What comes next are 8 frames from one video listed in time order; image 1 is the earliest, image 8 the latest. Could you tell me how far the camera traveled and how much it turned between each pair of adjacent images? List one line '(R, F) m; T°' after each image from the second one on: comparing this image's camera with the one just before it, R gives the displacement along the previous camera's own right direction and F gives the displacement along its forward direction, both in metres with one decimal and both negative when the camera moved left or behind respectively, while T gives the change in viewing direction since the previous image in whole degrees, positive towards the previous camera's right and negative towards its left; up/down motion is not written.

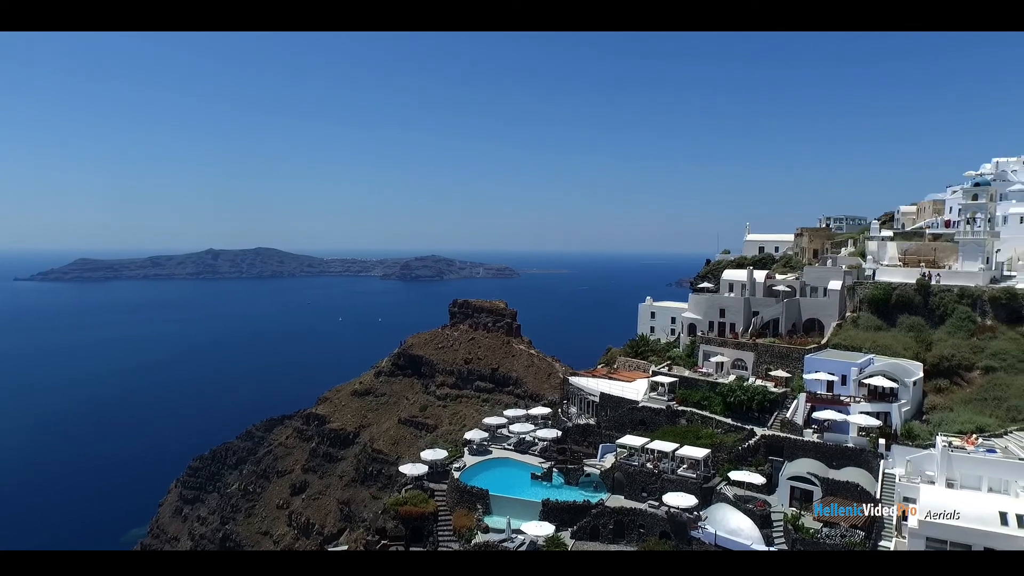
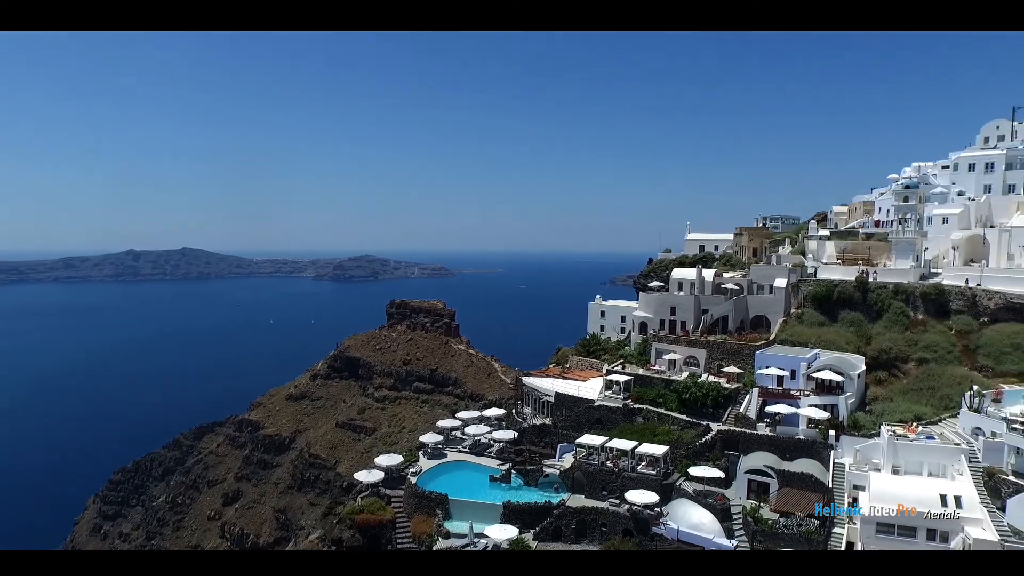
(-0.7, +0.2) m; +5°
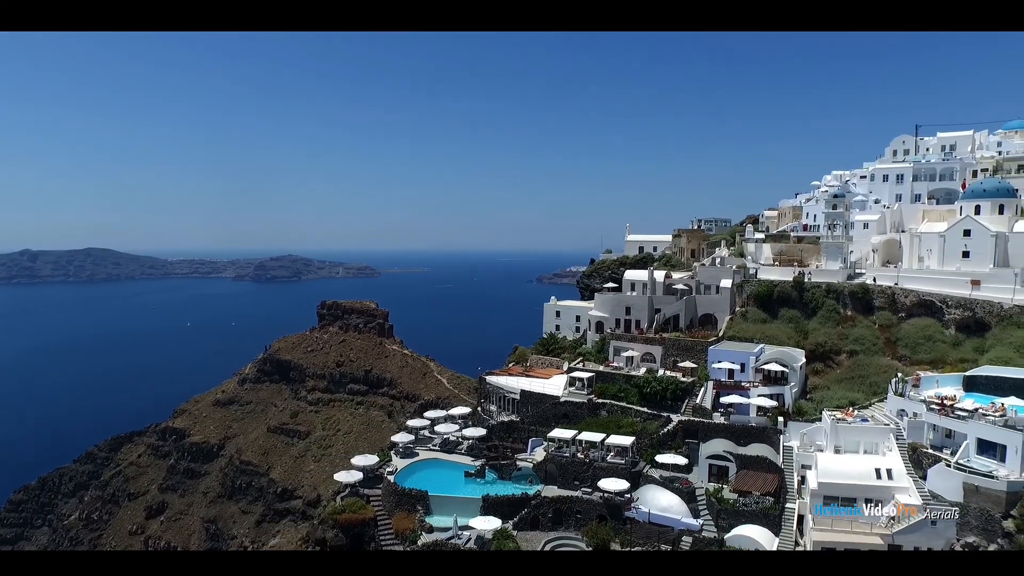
(-1.5, -1.0) m; +6°
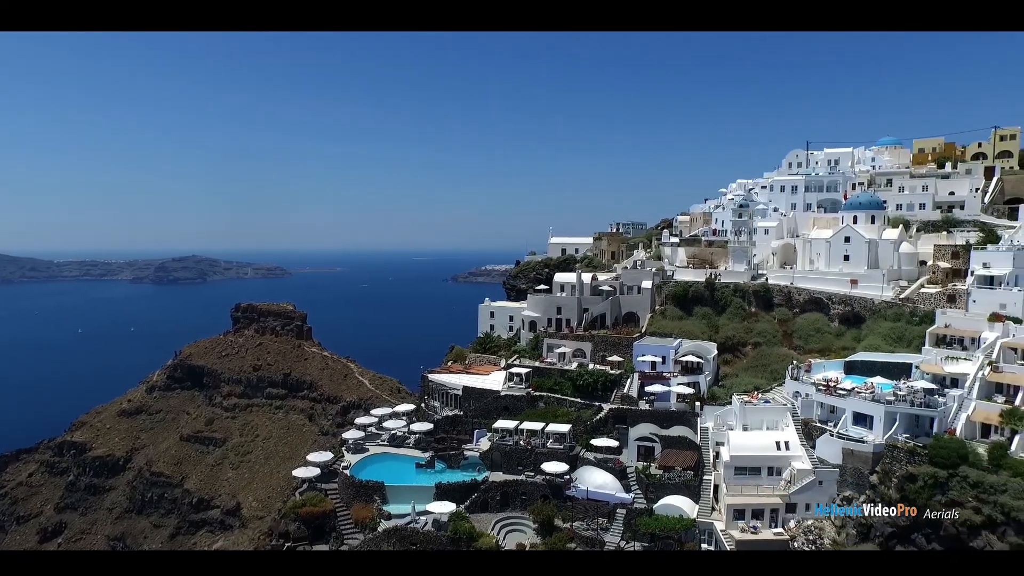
(-1.1, -2.0) m; +7°
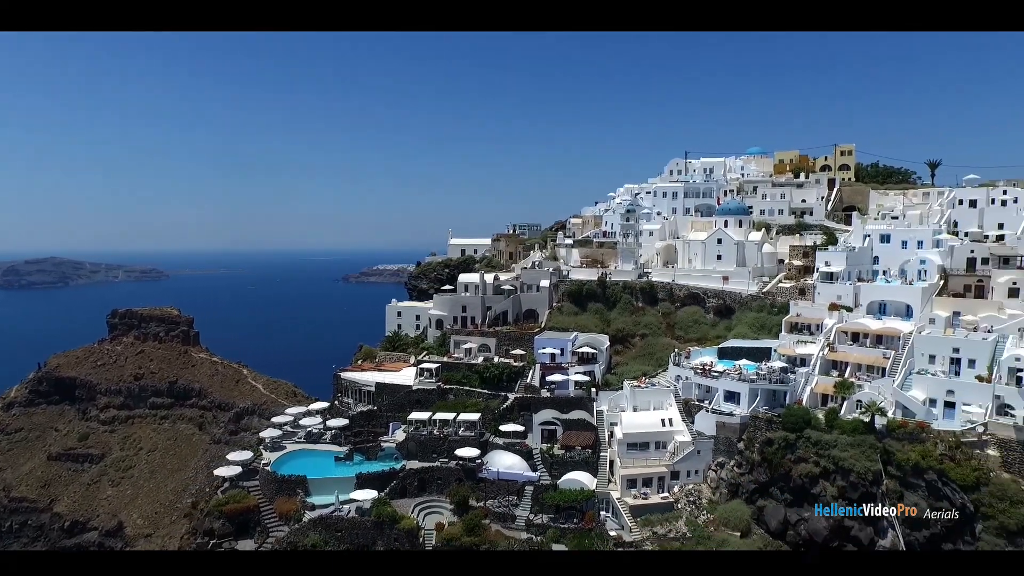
(-0.7, -2.0) m; +9°
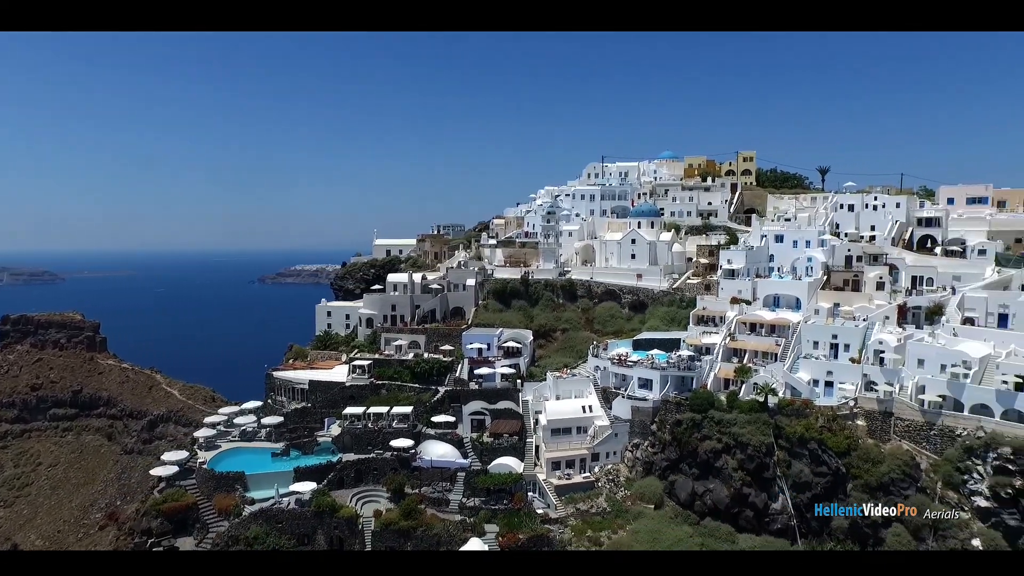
(-0.3, -1.6) m; +7°
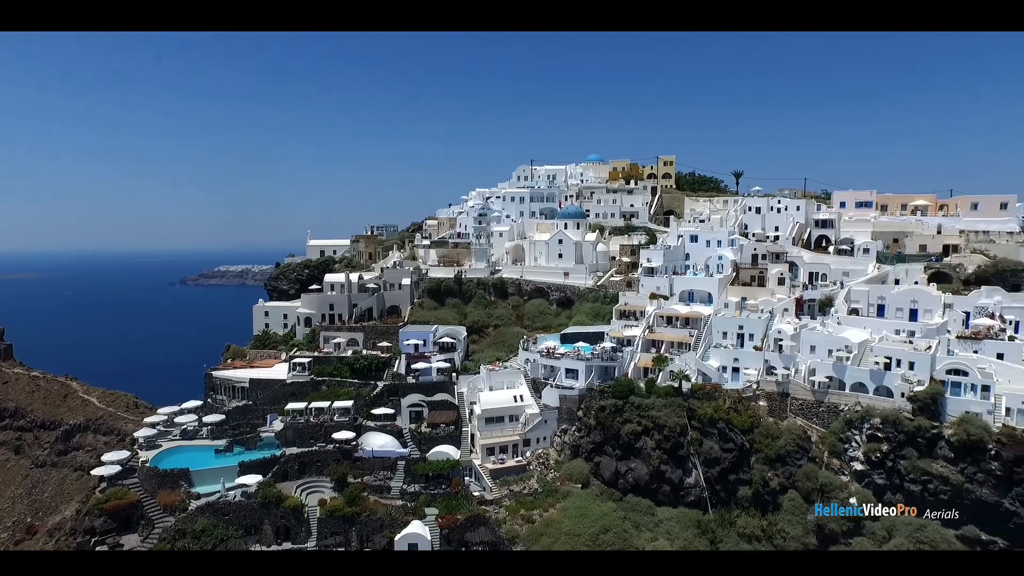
(-0.2, -1.7) m; +6°
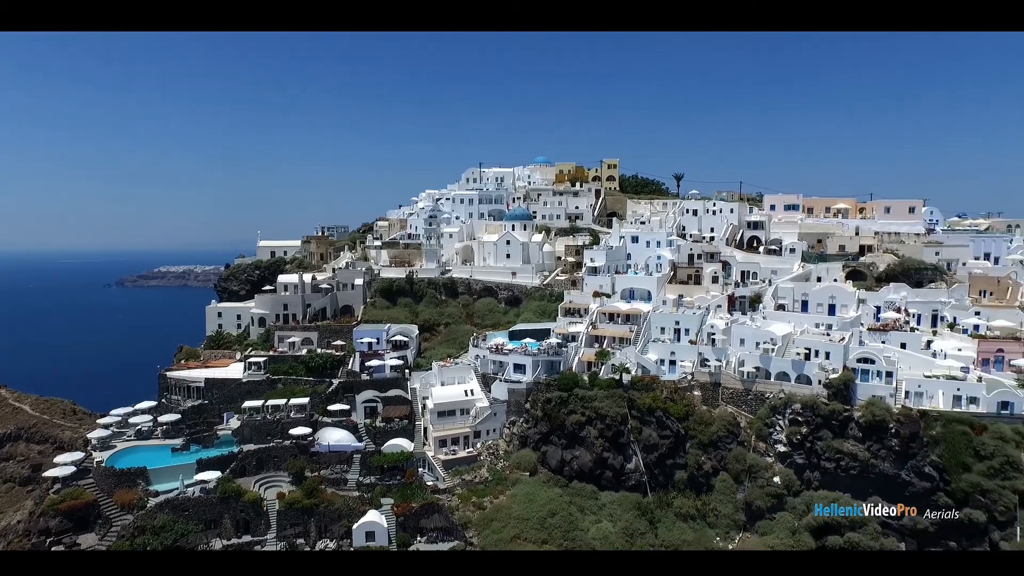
(-0.1, -1.4) m; +4°
